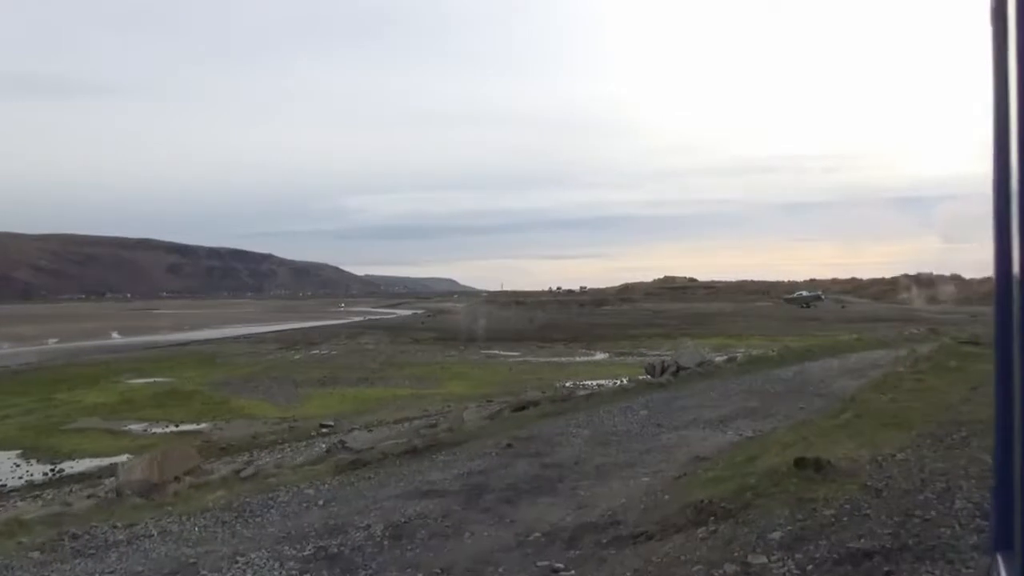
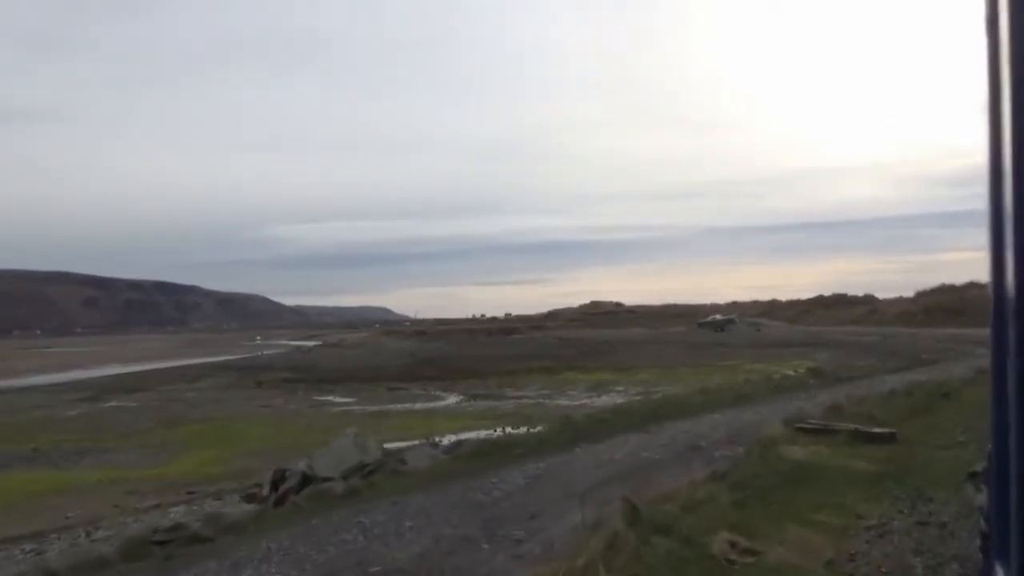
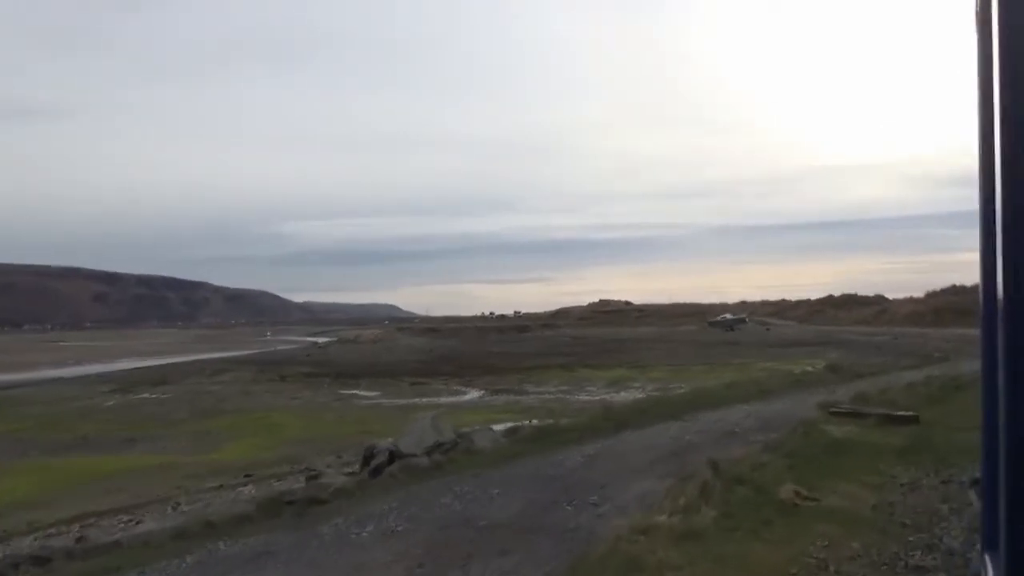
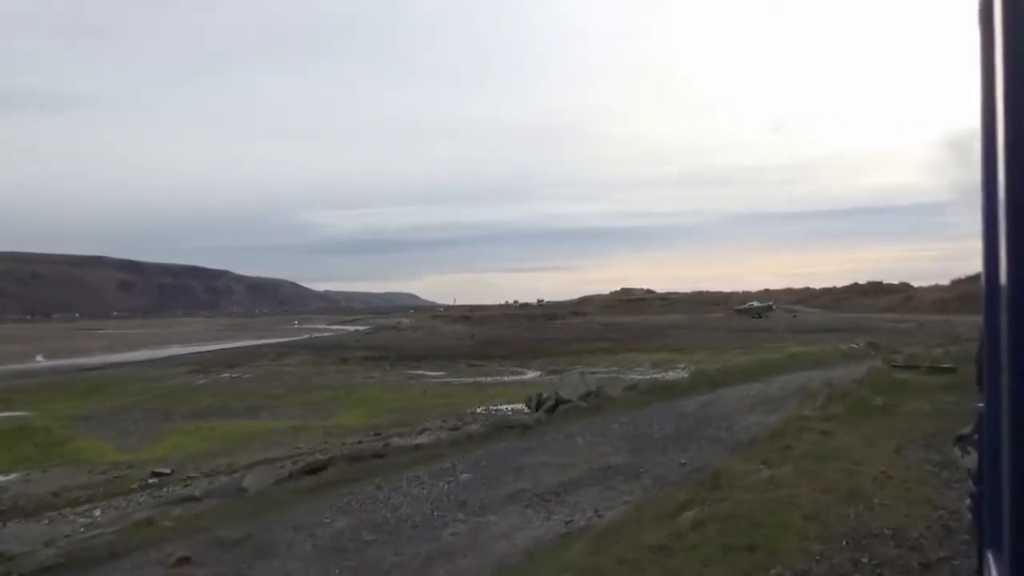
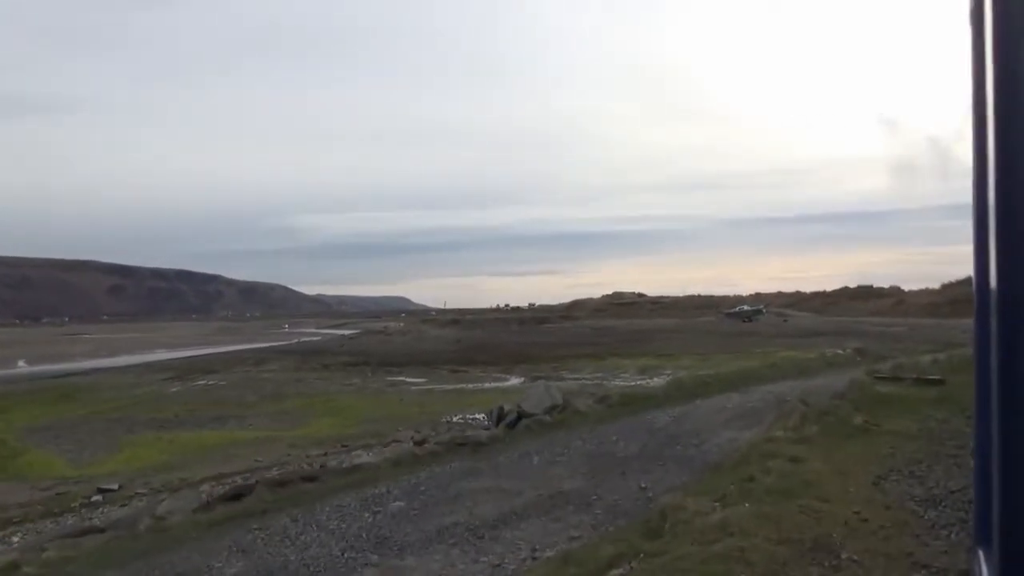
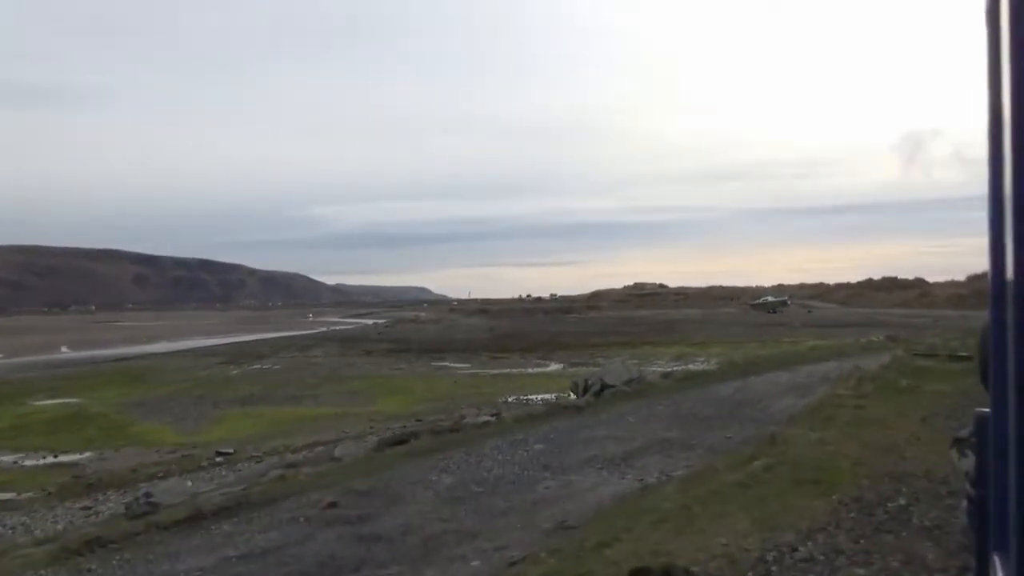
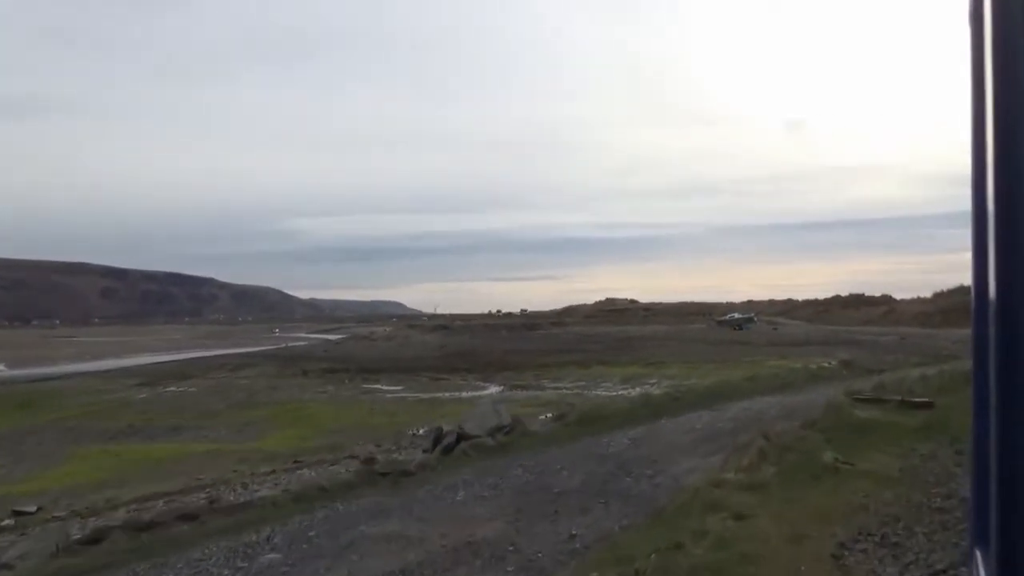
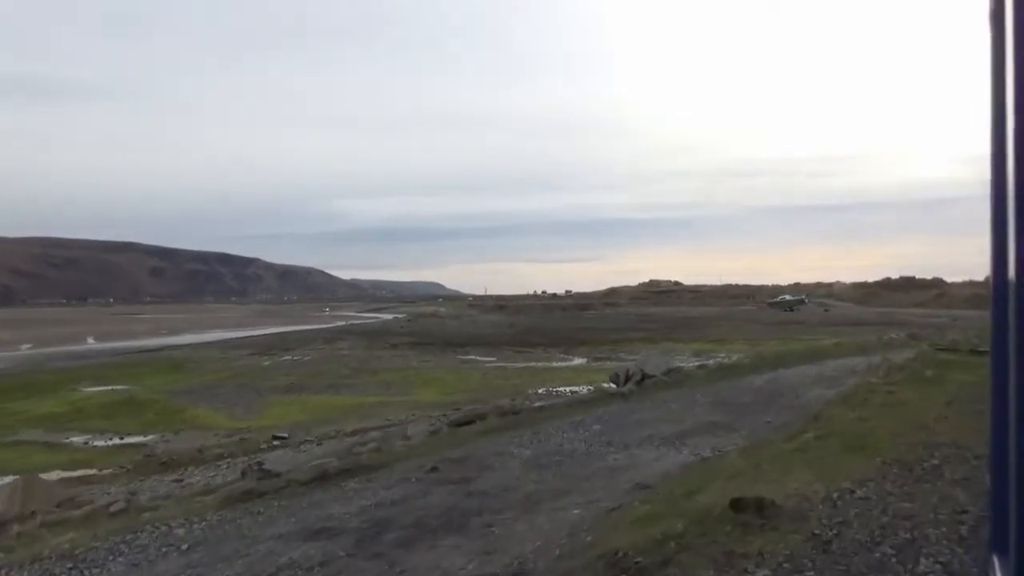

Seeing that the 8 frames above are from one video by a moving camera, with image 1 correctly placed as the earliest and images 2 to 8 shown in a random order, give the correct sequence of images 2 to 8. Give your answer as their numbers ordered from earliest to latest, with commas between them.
8, 6, 4, 5, 7, 3, 2
